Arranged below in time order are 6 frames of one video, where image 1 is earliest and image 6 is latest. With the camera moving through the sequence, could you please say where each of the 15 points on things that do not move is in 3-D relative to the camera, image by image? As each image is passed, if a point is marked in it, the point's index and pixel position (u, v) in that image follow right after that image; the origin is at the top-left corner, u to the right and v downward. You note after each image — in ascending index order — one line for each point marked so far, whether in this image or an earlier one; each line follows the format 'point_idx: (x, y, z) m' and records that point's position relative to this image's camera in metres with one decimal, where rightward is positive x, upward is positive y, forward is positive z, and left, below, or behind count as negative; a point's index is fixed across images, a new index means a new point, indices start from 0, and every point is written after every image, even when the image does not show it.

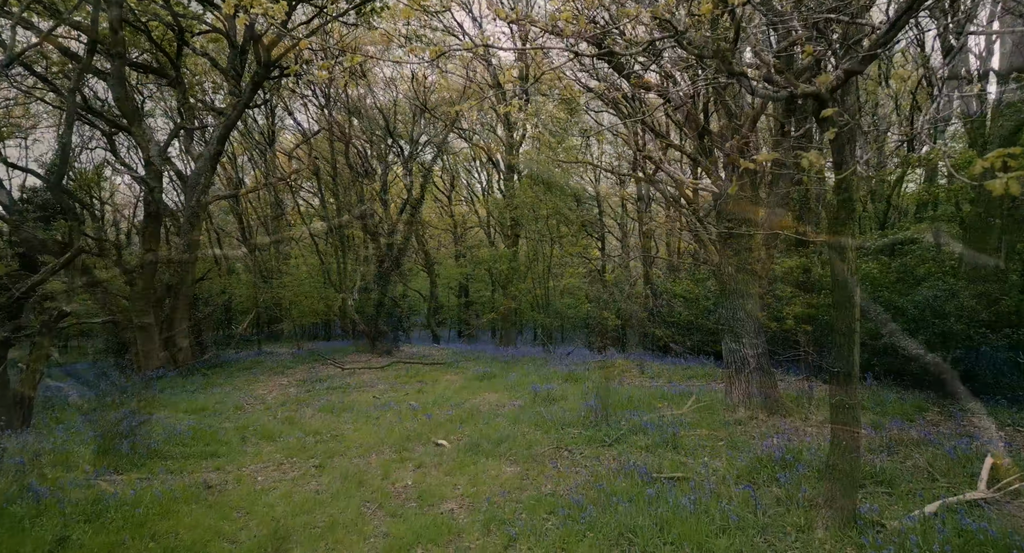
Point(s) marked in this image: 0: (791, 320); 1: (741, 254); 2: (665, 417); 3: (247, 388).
0: (+5.4, -0.9, +12.6) m
1: (+3.0, +0.4, +8.3) m
2: (+1.8, -1.6, +7.8) m
3: (-4.9, -2.0, +12.0) m
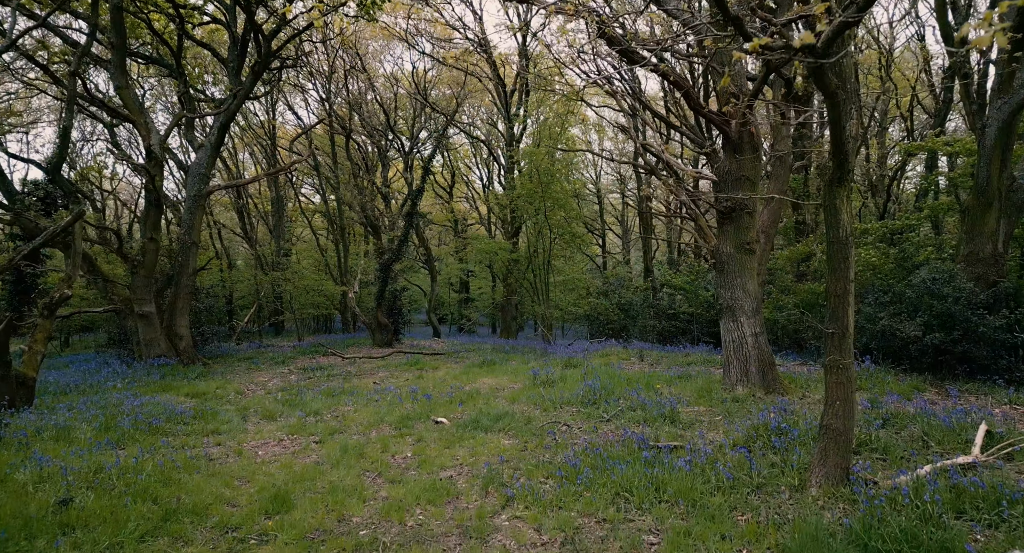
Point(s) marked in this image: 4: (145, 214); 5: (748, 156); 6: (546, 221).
0: (+5.4, -0.6, +12.6) m
1: (+3.0, +0.6, +8.3) m
2: (+1.8, -1.4, +7.9) m
3: (-4.9, -1.8, +12.1) m
4: (-7.5, +1.3, +13.1) m
5: (+3.1, +1.6, +8.5) m
6: (+0.8, +1.3, +15.5) m
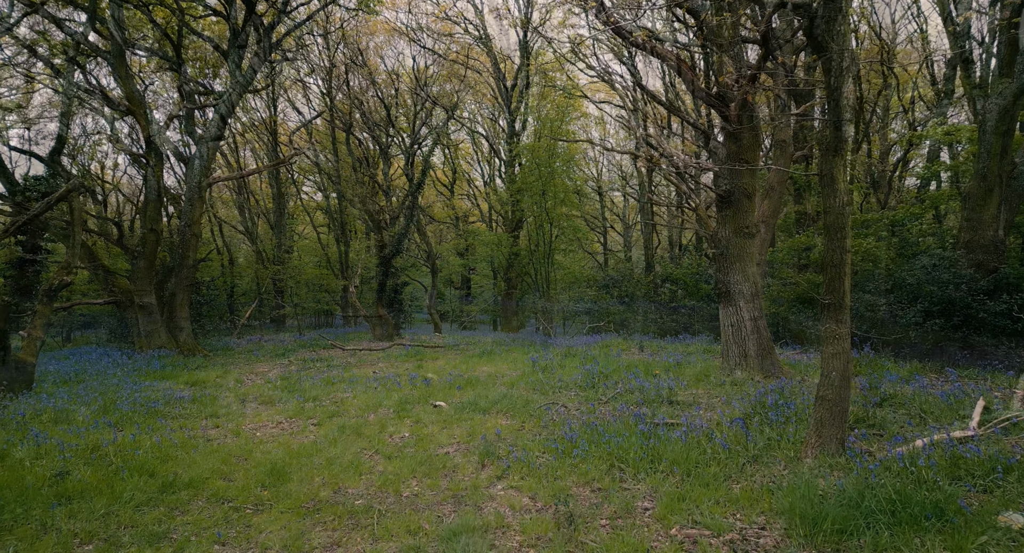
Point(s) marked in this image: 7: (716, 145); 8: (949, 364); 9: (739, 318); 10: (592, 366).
0: (+5.4, -0.4, +12.6) m
1: (+2.9, +0.8, +8.3) m
2: (+1.8, -1.2, +7.9) m
3: (-4.9, -1.7, +12.1) m
4: (-7.5, +1.5, +13.1) m
5: (+3.1, +1.8, +8.5) m
6: (+0.9, +1.4, +15.5) m
7: (+2.8, +1.8, +8.8) m
8: (+6.1, -1.2, +9.0) m
9: (+2.9, -0.5, +8.1) m
10: (+1.1, -1.2, +8.7) m
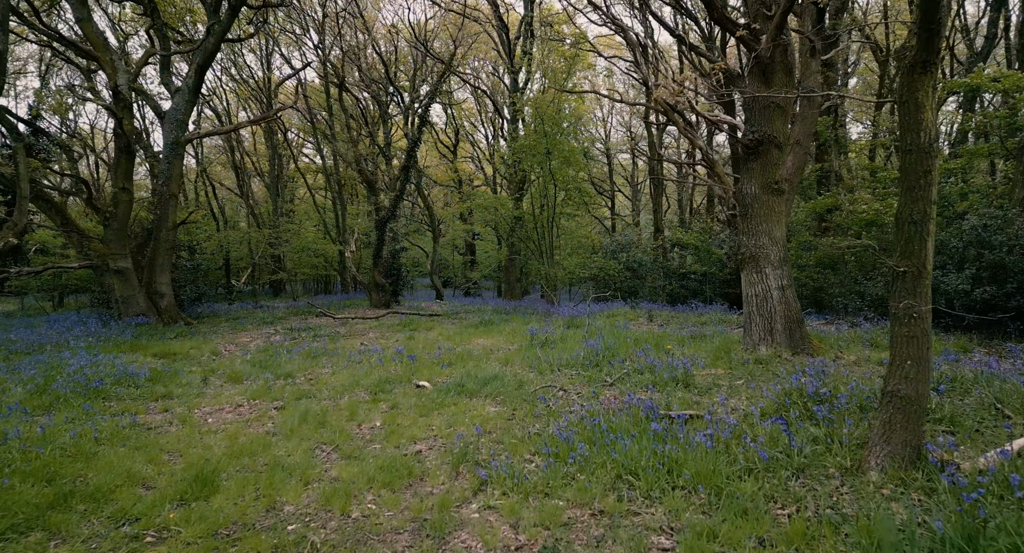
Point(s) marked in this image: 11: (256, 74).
0: (+5.4, +0.2, +11.7) m
1: (+2.9, +1.2, +7.3) m
2: (+1.8, -0.8, +7.0) m
3: (-4.9, -1.0, +11.3) m
4: (-7.5, +2.2, +12.2) m
5: (+3.0, +2.2, +7.4) m
6: (+0.9, +2.3, +14.6) m
7: (+2.8, +2.3, +7.7) m
8: (+6.1, -0.8, +8.2) m
9: (+2.8, -0.1, +7.3) m
10: (+1.1, -0.8, +7.8) m
11: (-7.8, +6.1, +19.5) m
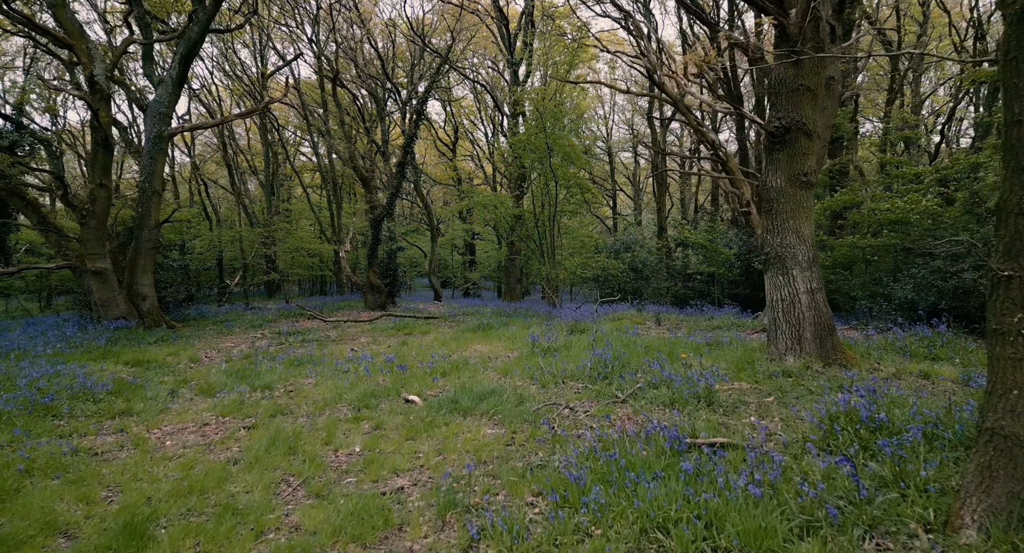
0: (+5.4, +0.2, +11.1) m
1: (+2.9, +1.2, +6.7) m
2: (+1.8, -0.9, +6.4) m
3: (-4.9, -1.0, +10.7) m
4: (-7.5, +2.1, +11.6) m
5: (+3.0, +2.2, +6.8) m
6: (+0.9, +2.2, +13.9) m
7: (+2.8, +2.3, +7.1) m
8: (+6.1, -0.8, +7.5) m
9: (+2.8, -0.1, +6.6) m
10: (+1.0, -0.8, +7.2) m
11: (-7.8, +6.1, +18.8) m
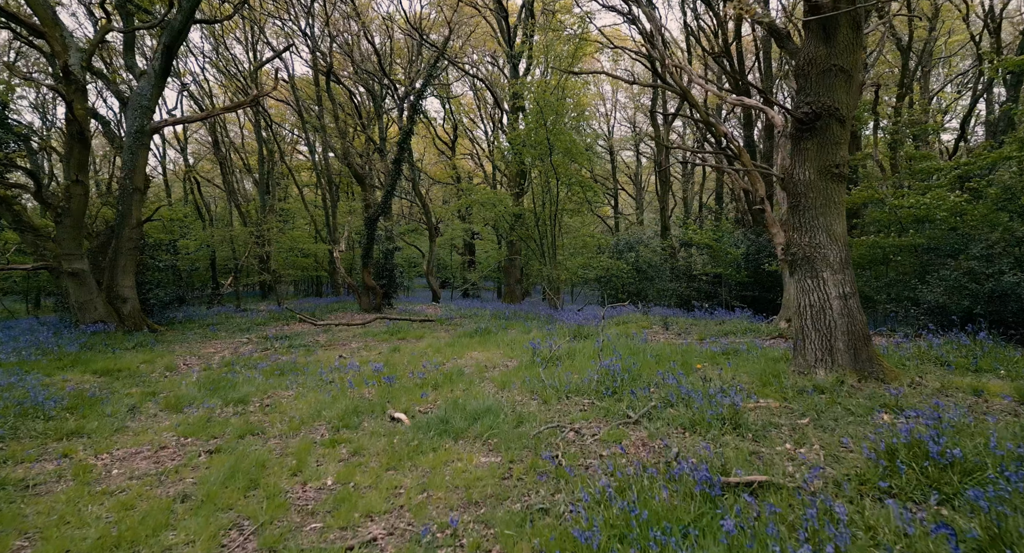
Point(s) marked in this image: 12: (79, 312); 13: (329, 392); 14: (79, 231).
0: (+5.4, +0.2, +10.5) m
1: (+2.9, +1.1, +6.1) m
2: (+1.7, -0.9, +5.8) m
3: (-5.0, -1.1, +10.1) m
4: (-7.5, +2.1, +11.1) m
5: (+3.0, +2.1, +6.2) m
6: (+0.9, +2.2, +13.4) m
7: (+2.7, +2.2, +6.5) m
8: (+6.1, -0.8, +7.0) m
9: (+2.8, -0.2, +6.1) m
10: (+1.0, -0.8, +6.6) m
11: (-7.8, +6.1, +18.3) m
12: (-7.4, -0.6, +11.0) m
13: (-1.7, -1.1, +6.1) m
14: (-7.3, +0.7, +11.0) m
